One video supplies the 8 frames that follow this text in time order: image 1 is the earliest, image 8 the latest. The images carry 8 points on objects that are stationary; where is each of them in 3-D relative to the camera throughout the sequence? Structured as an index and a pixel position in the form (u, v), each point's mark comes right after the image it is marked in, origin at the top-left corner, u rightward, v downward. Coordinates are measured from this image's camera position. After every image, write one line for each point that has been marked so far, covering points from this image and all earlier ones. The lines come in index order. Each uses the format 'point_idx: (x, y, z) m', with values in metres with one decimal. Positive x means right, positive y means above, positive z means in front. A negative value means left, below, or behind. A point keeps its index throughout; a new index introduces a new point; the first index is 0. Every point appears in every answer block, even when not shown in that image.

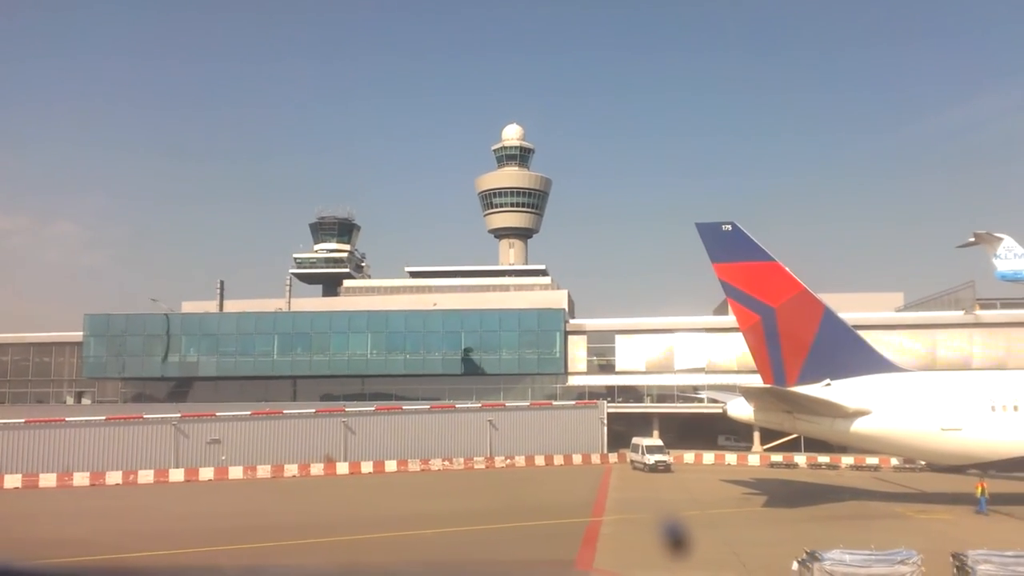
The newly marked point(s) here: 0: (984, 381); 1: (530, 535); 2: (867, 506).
0: (+12.1, -2.4, +19.9) m
1: (+0.3, -5.1, +15.5) m
2: (+9.1, -5.5, +19.7) m
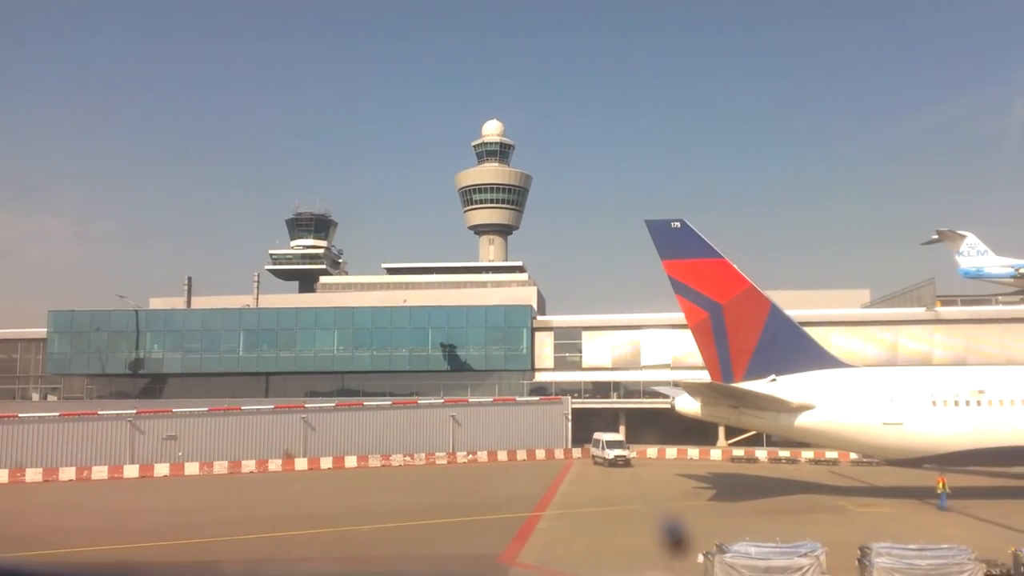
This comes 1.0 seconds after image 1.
0: (+10.8, -2.3, +20.1) m
1: (-1.0, -5.0, +15.5) m
2: (+7.8, -5.4, +20.0) m
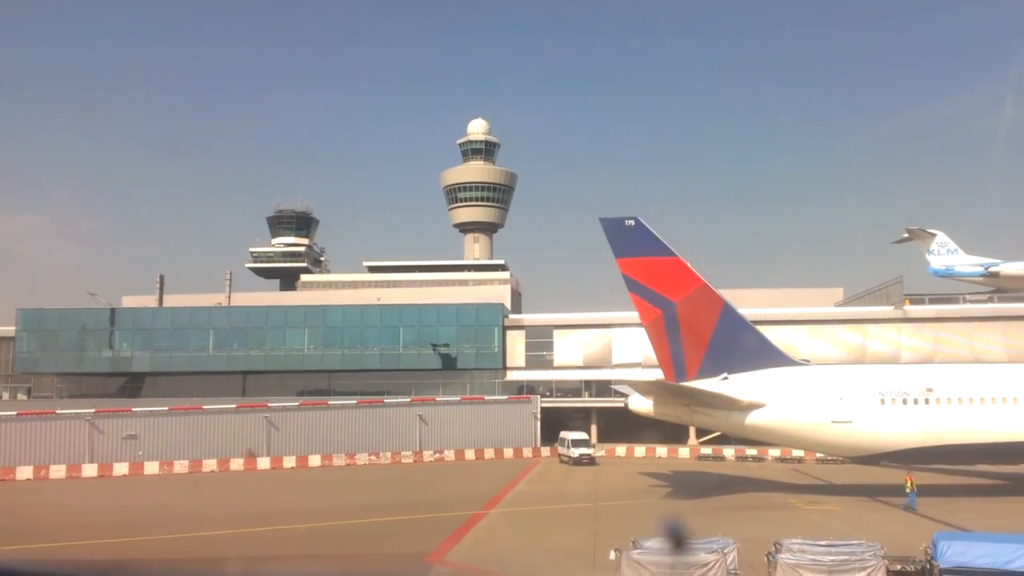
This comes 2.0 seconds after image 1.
0: (+9.5, -2.2, +20.2) m
1: (-2.2, -4.9, +15.5) m
2: (+6.5, -5.4, +20.0) m
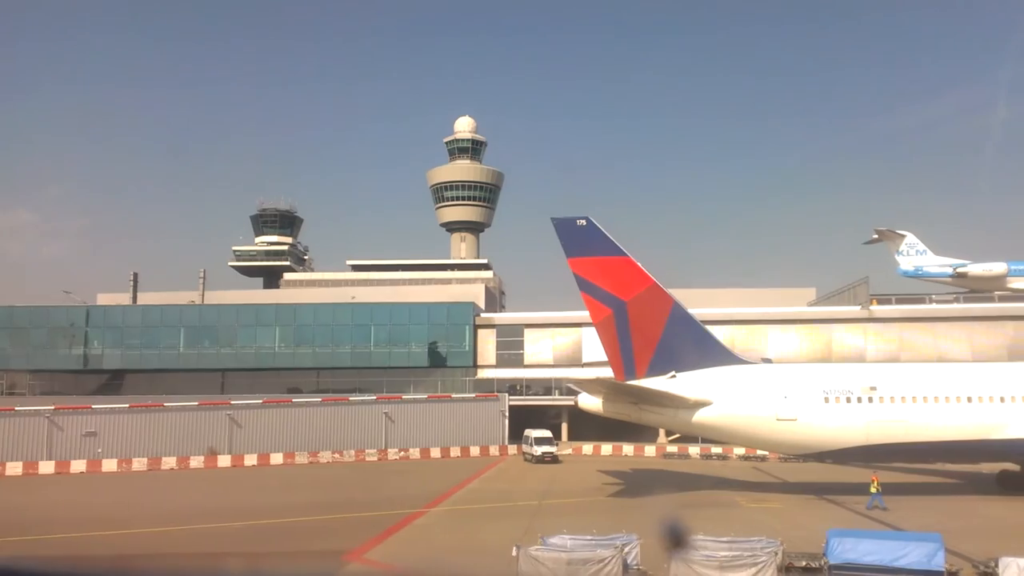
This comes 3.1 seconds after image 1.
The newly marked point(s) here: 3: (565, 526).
0: (+8.2, -2.2, +20.4) m
1: (-3.5, -4.9, +15.6) m
2: (+5.2, -5.4, +20.1) m
3: (+1.1, -4.8, +15.6) m
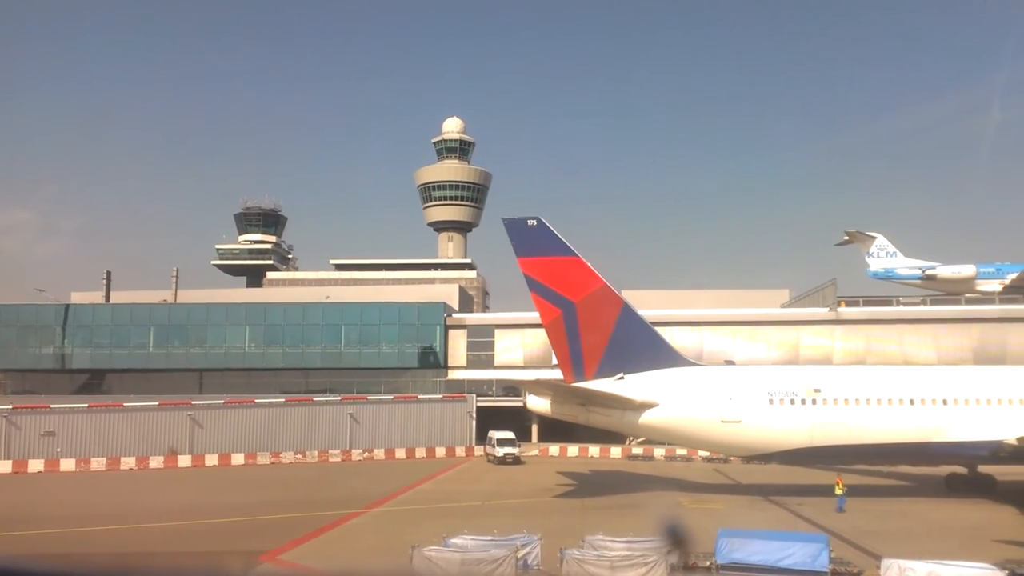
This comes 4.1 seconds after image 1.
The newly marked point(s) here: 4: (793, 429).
0: (+6.8, -2.3, +20.5) m
1: (-4.9, -4.9, +15.6) m
2: (+3.8, -5.4, +20.2) m
3: (-0.3, -4.8, +15.7) m
4: (+7.2, -3.6, +19.7) m
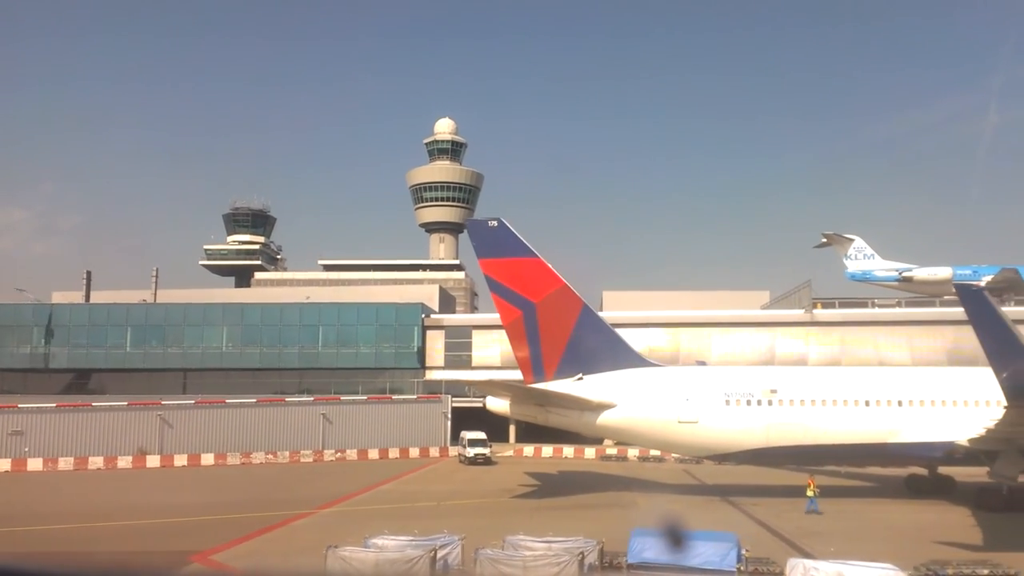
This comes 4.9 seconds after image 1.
0: (+5.7, -2.3, +20.5) m
1: (-6.0, -4.9, +15.6) m
2: (+2.7, -5.5, +20.3) m
3: (-1.4, -4.9, +15.7) m
4: (+6.0, -3.7, +19.8) m
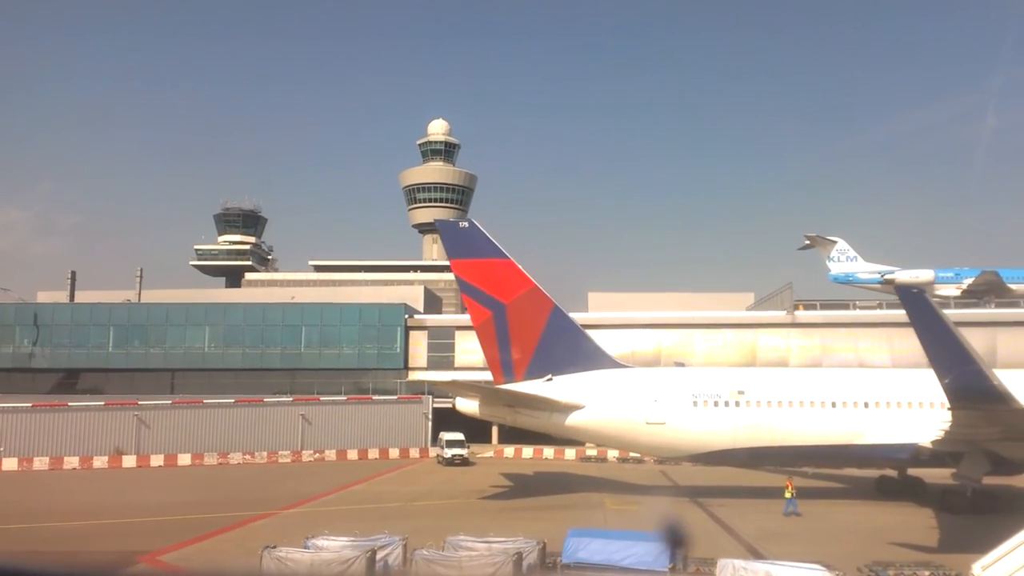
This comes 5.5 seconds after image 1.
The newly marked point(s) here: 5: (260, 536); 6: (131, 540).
0: (+4.8, -2.4, +20.6) m
1: (-6.8, -4.9, +15.6) m
2: (+1.8, -5.5, +20.3) m
3: (-2.2, -4.9, +15.7) m
4: (+5.2, -3.7, +19.8) m
5: (-4.7, -4.6, +14.4) m
6: (-7.7, -5.1, +15.6) m
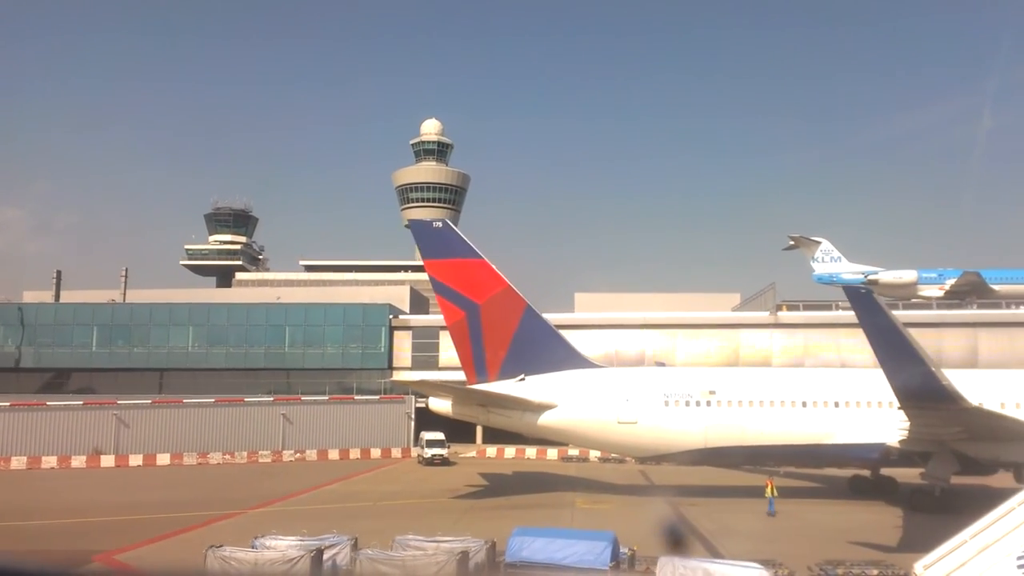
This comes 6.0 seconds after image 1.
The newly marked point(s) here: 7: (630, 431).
0: (+4.1, -2.4, +20.6) m
1: (-7.5, -4.9, +15.6) m
2: (+1.1, -5.5, +20.4) m
3: (-2.9, -4.9, +15.8) m
4: (+4.5, -3.7, +19.9) m
5: (-5.4, -4.6, +14.4) m
6: (-8.4, -5.0, +15.6) m
7: (+3.1, -3.7, +19.9) m
